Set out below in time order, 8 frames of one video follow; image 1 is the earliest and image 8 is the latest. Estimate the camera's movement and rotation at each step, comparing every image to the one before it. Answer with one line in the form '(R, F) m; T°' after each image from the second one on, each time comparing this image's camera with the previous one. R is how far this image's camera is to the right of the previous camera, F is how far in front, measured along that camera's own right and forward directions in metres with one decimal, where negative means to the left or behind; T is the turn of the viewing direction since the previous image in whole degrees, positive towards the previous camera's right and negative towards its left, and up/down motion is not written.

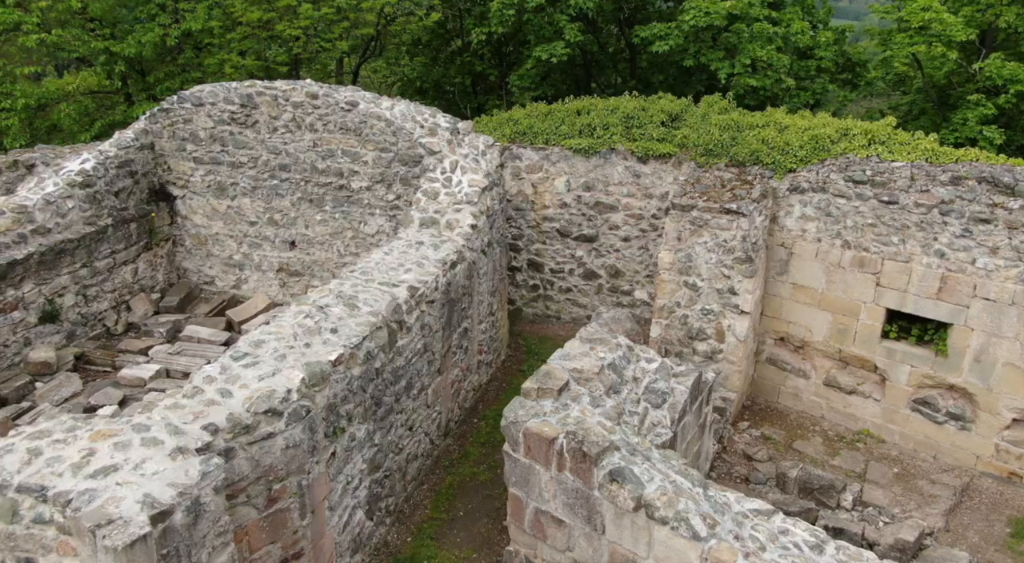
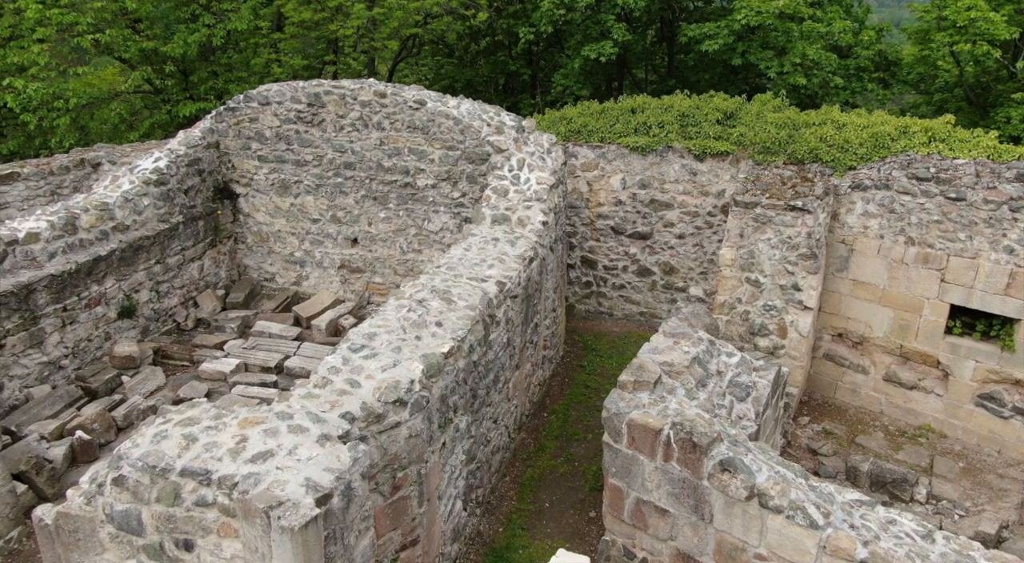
(-0.5, -0.1) m; -1°
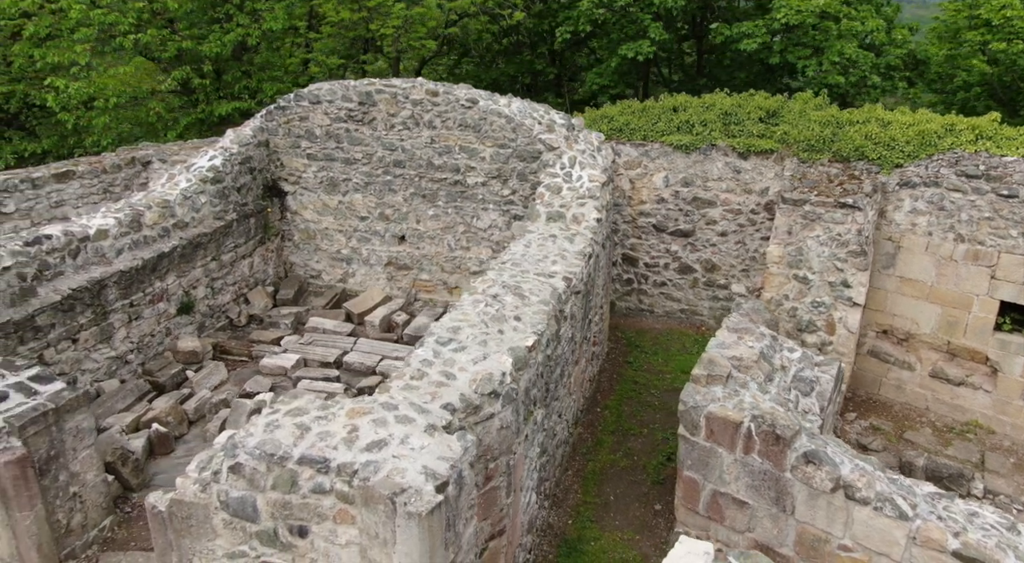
(-0.4, -0.1) m; -1°
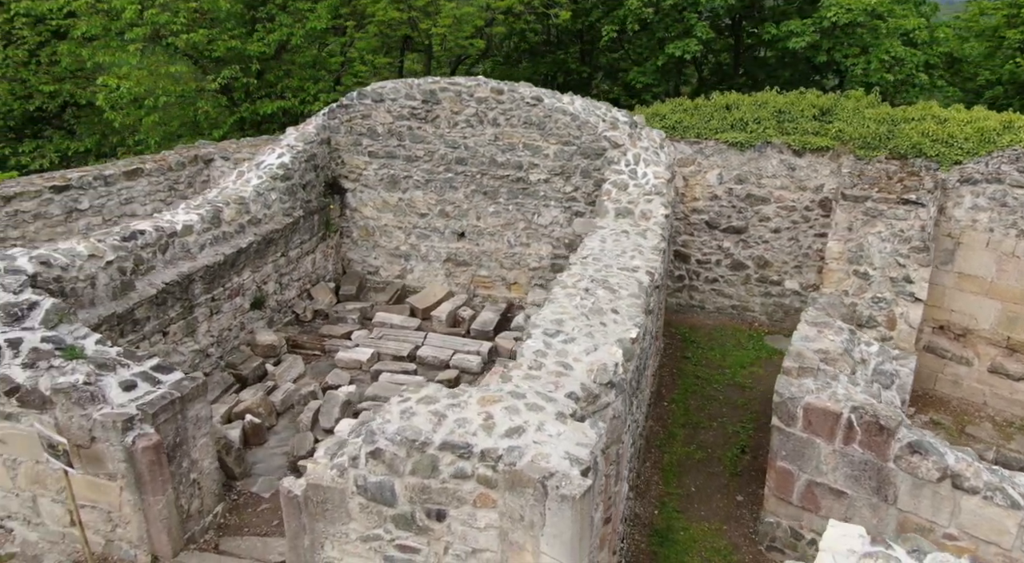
(-0.5, -0.1) m; -1°
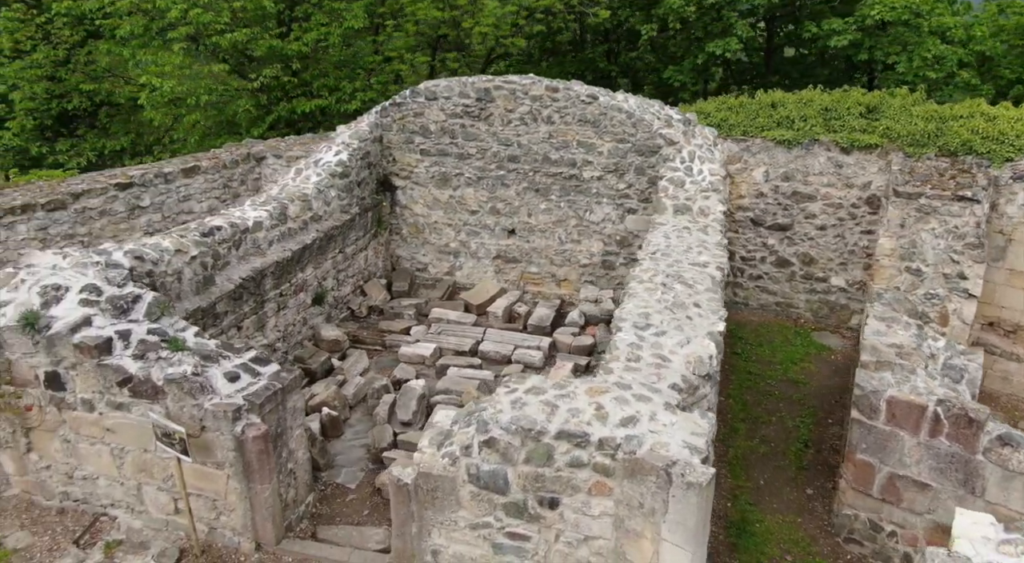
(-0.4, -0.1) m; -1°
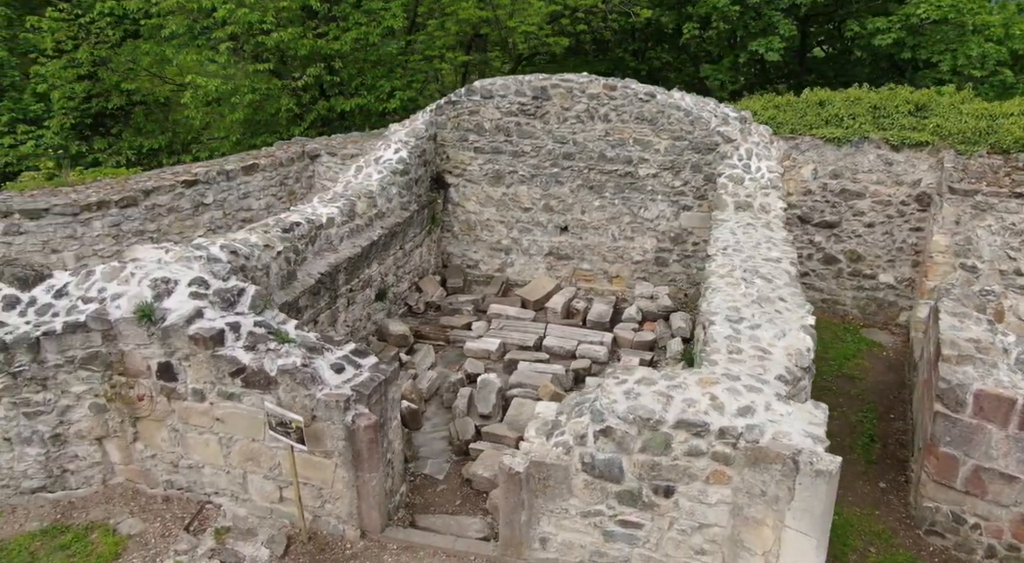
(-0.5, -0.1) m; -1°
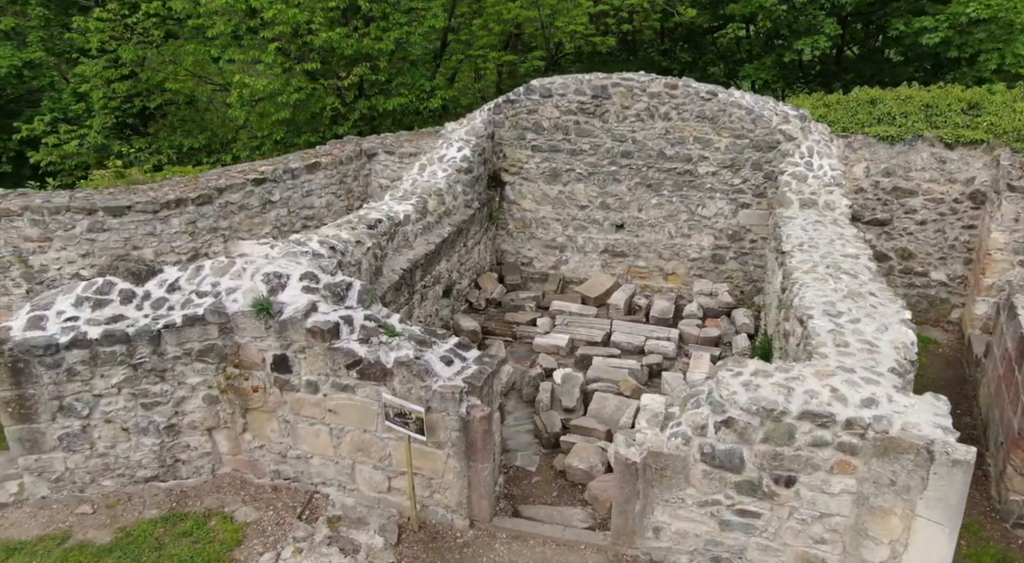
(-0.5, -0.1) m; -1°
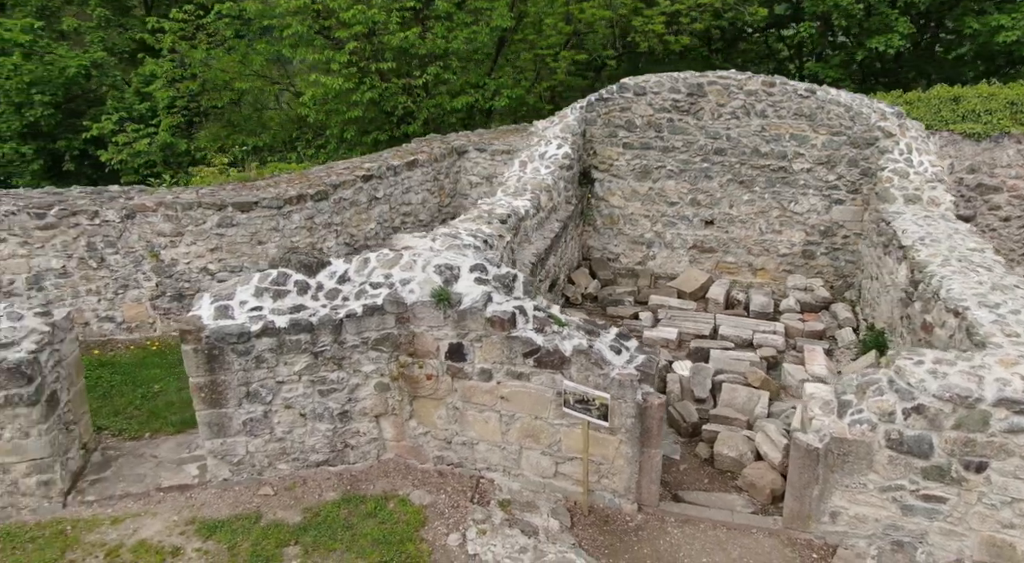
(-0.8, -0.1) m; -1°
